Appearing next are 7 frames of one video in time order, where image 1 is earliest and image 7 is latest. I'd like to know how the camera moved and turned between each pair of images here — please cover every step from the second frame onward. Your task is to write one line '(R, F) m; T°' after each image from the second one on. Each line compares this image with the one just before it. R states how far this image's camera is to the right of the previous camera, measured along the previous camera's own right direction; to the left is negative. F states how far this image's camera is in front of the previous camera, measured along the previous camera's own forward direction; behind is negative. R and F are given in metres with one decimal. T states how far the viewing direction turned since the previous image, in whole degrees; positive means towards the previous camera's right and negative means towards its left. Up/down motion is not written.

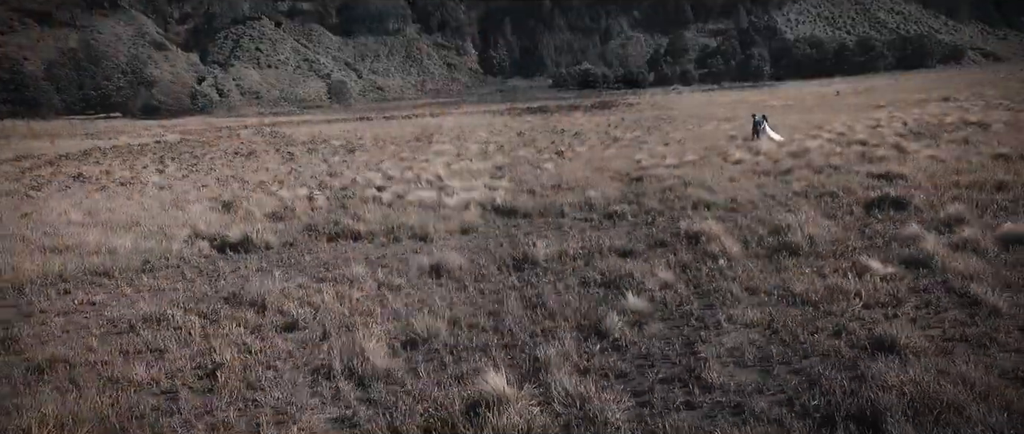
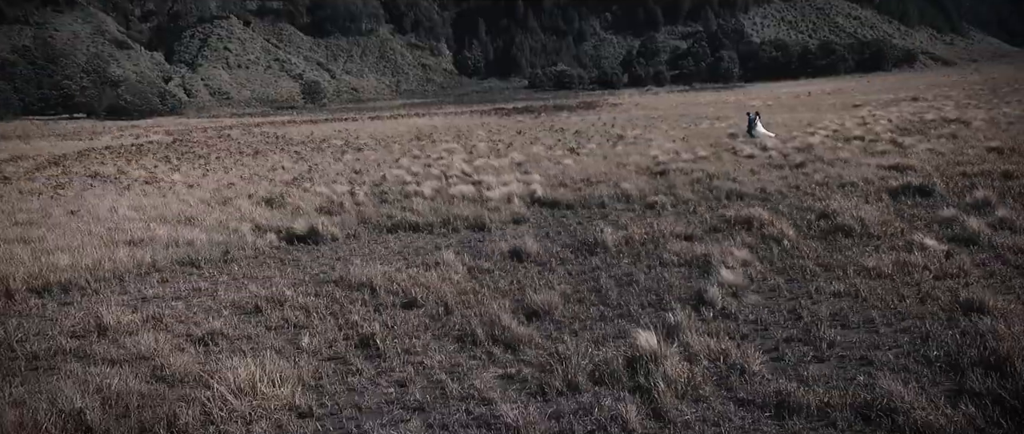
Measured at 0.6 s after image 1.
(-1.5, -0.9) m; +2°
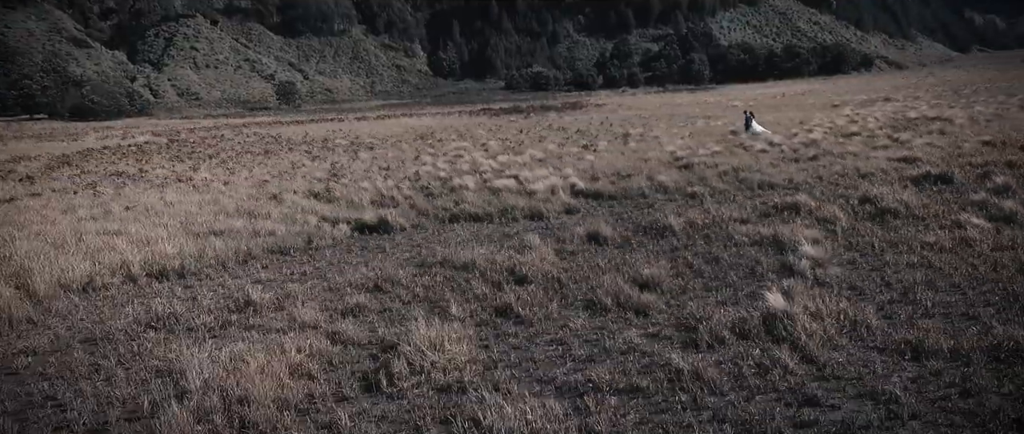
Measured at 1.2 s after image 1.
(-1.7, -1.0) m; +3°
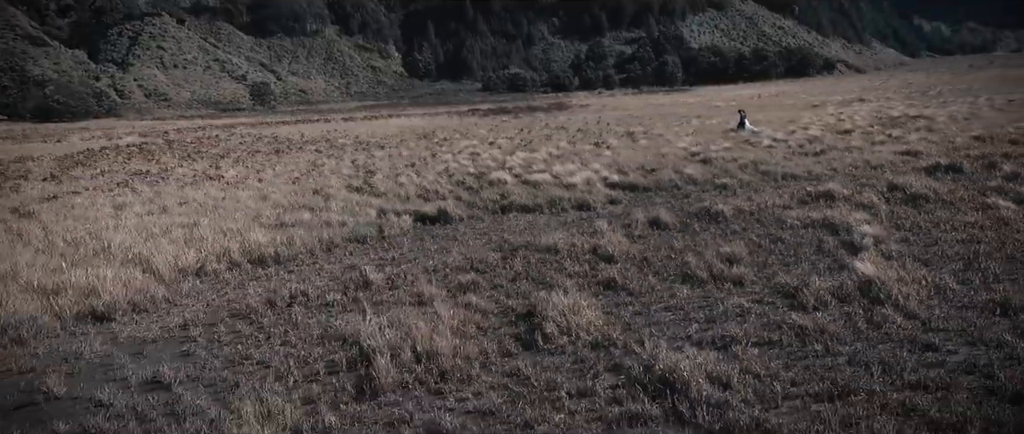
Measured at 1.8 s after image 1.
(-1.7, -1.0) m; +3°
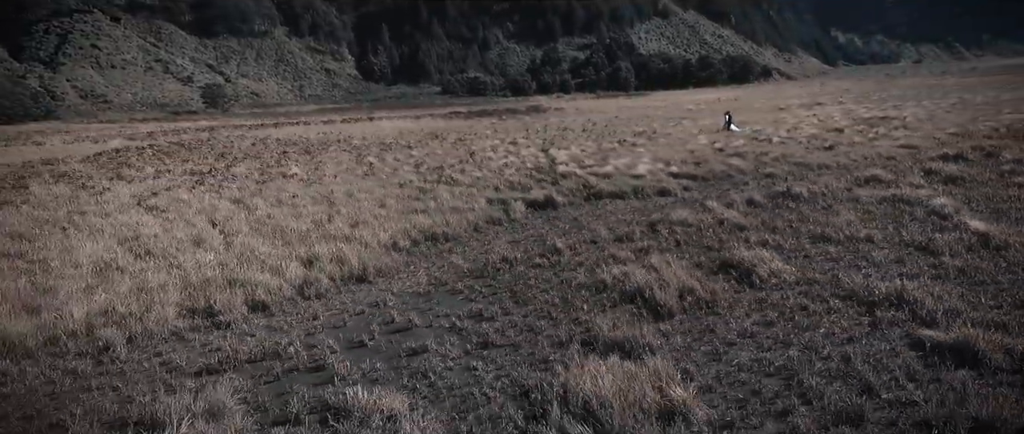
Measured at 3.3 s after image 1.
(-3.7, -2.2) m; +5°
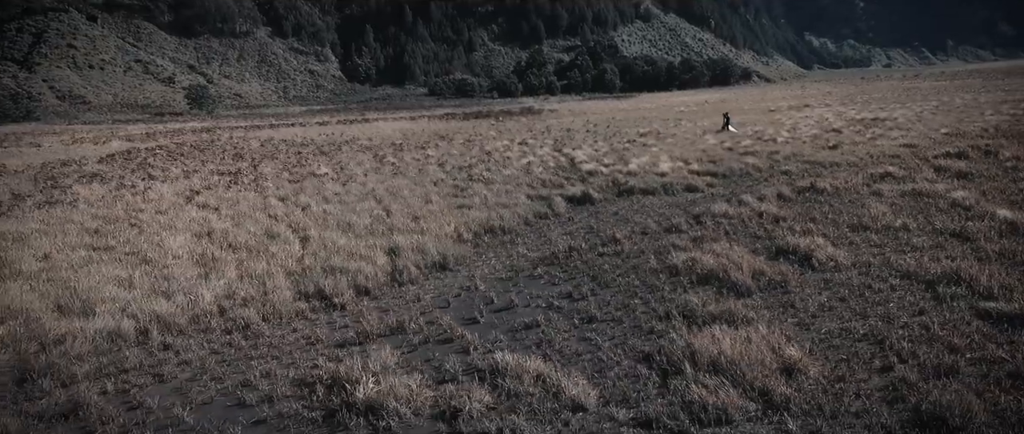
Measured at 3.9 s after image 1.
(-1.5, -1.0) m; +2°
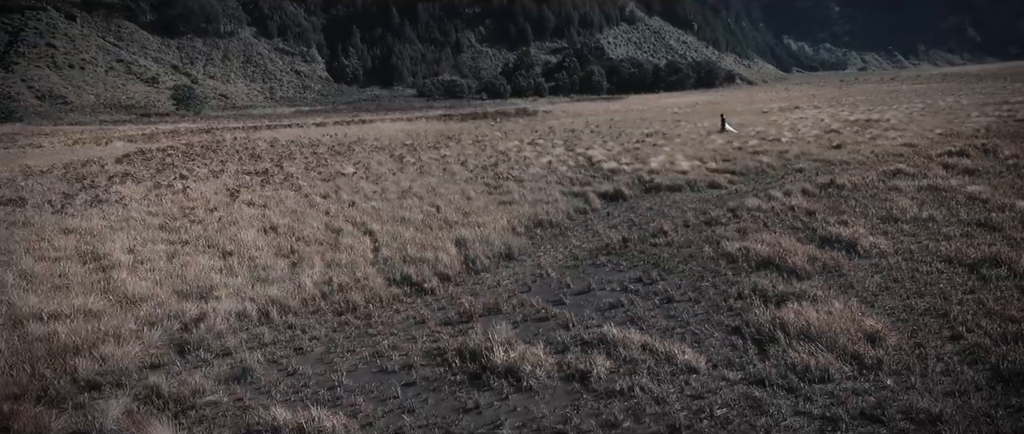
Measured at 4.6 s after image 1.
(-1.4, -0.9) m; +2°
